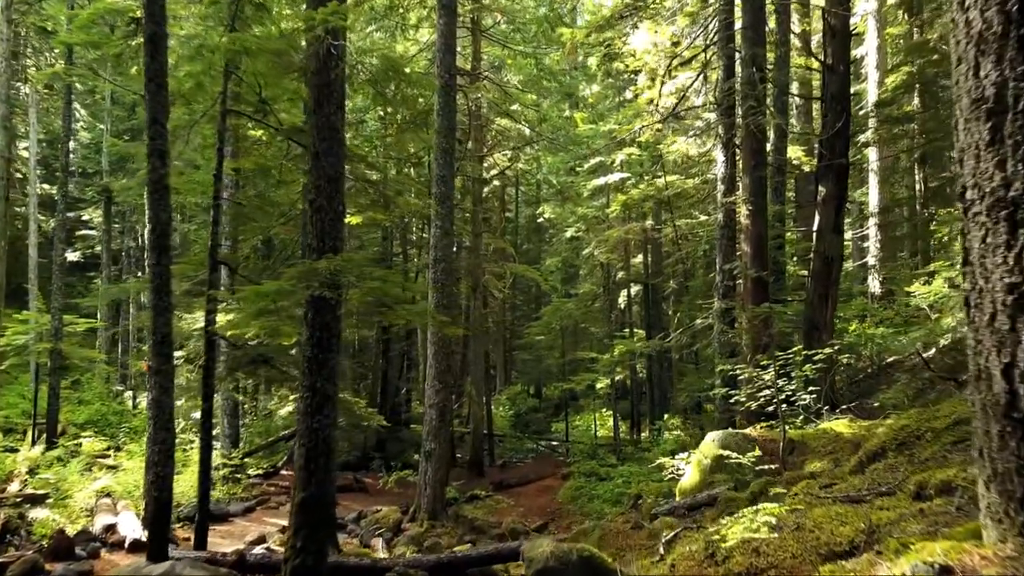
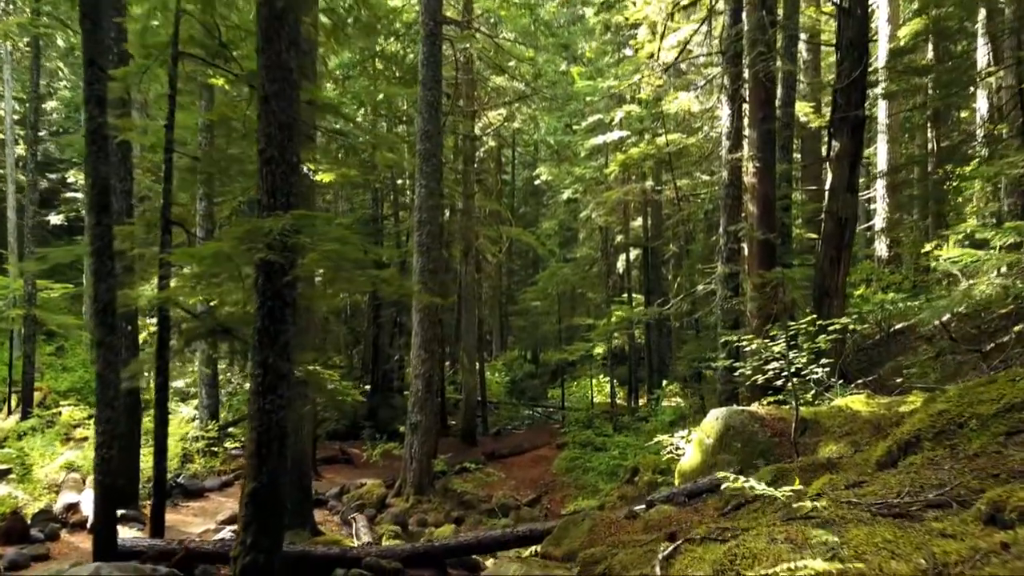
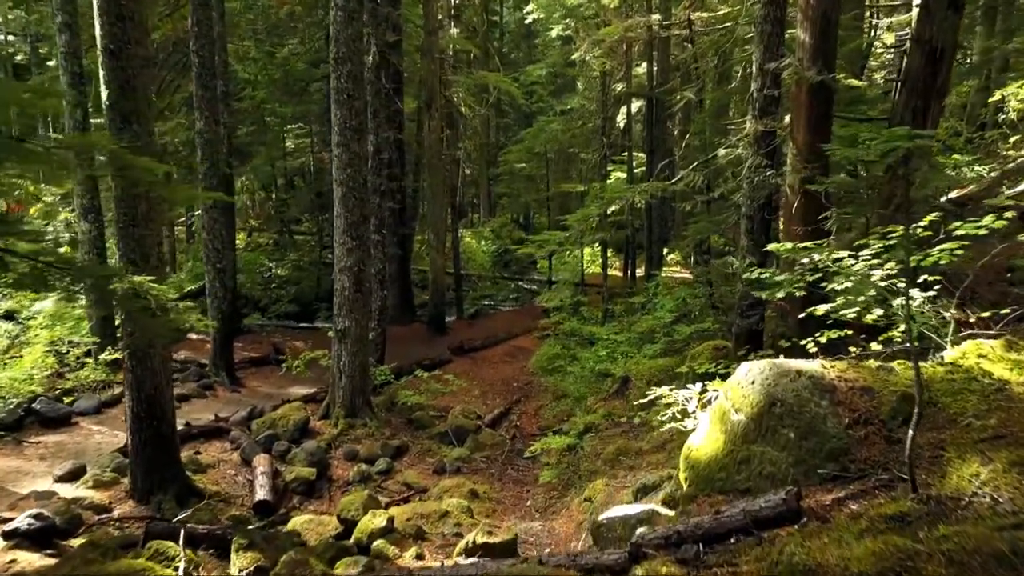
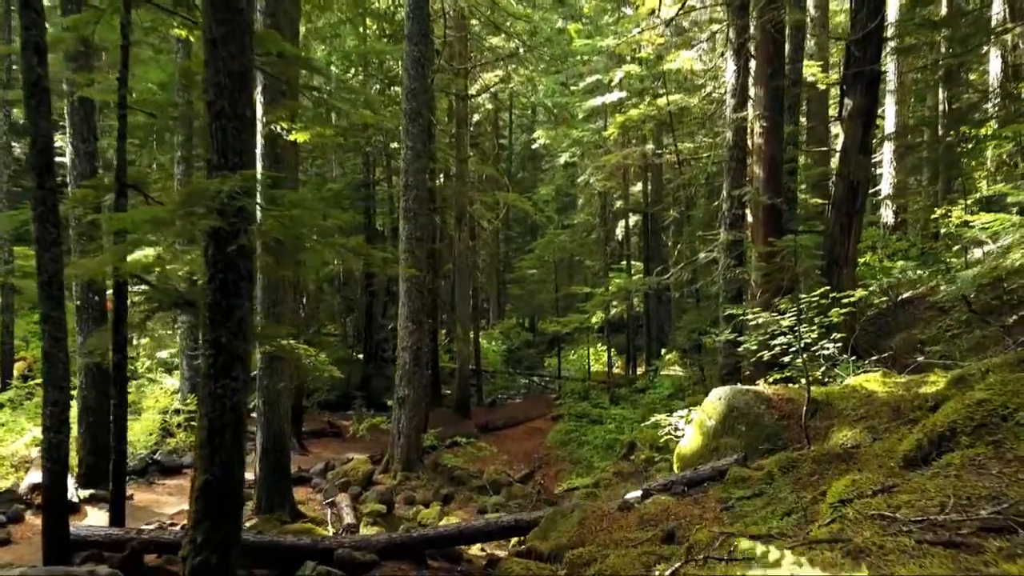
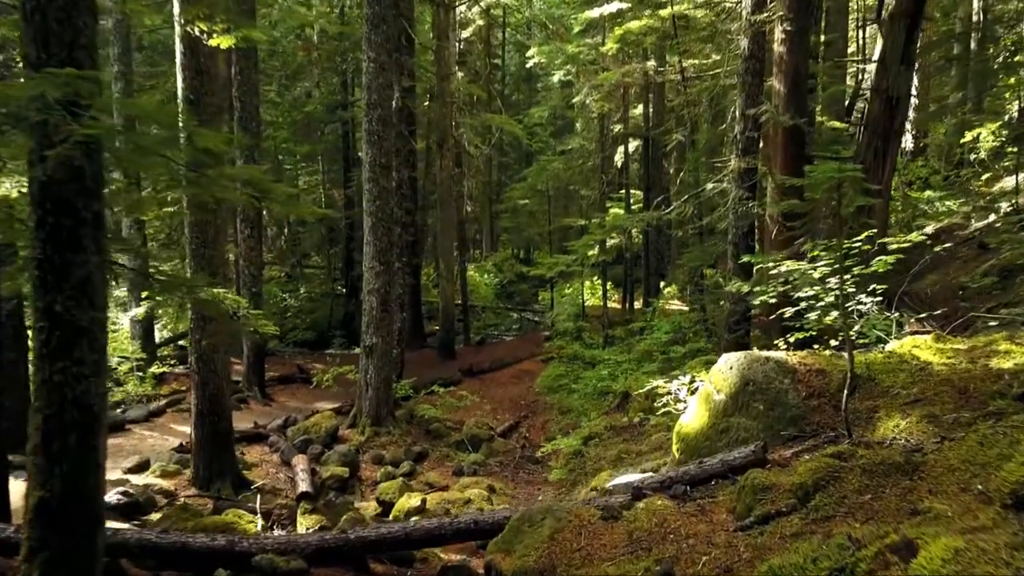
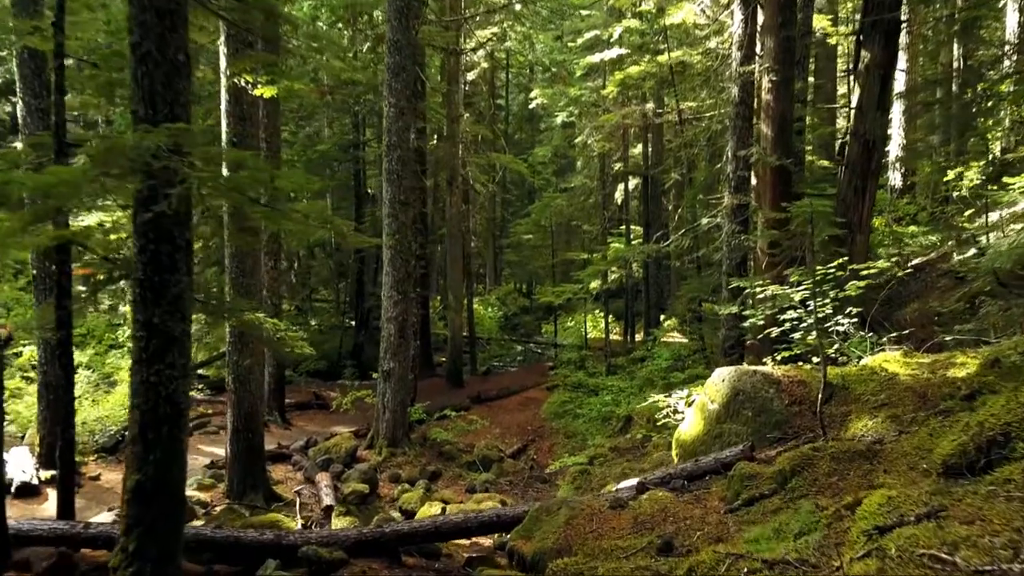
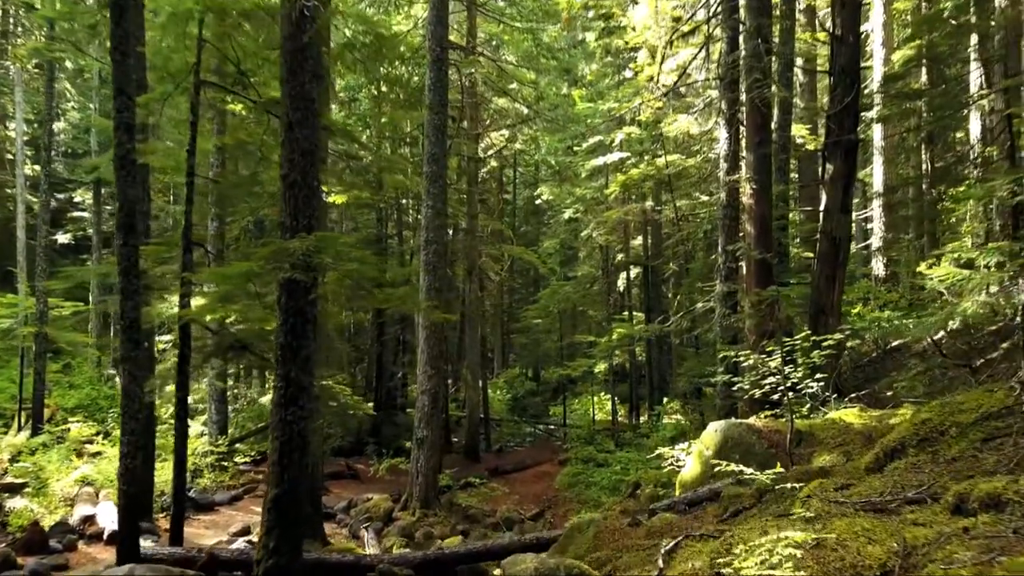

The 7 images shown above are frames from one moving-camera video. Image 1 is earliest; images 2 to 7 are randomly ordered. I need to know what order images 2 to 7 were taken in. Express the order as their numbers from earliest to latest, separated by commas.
7, 2, 4, 6, 5, 3
